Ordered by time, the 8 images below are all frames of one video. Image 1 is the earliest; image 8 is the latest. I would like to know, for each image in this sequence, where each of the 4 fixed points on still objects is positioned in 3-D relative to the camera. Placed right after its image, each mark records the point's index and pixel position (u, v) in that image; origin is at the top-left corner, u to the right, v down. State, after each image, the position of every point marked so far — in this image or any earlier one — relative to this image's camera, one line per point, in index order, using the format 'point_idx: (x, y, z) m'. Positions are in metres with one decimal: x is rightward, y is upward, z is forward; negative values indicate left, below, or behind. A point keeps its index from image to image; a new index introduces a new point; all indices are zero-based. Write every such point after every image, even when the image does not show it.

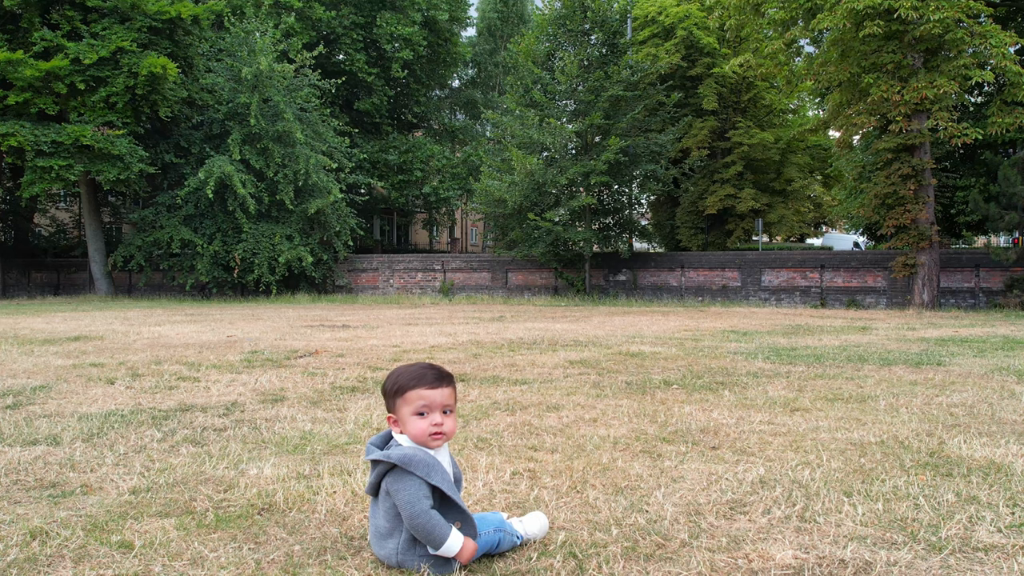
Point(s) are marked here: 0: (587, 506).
0: (+0.3, -0.8, +2.6) m
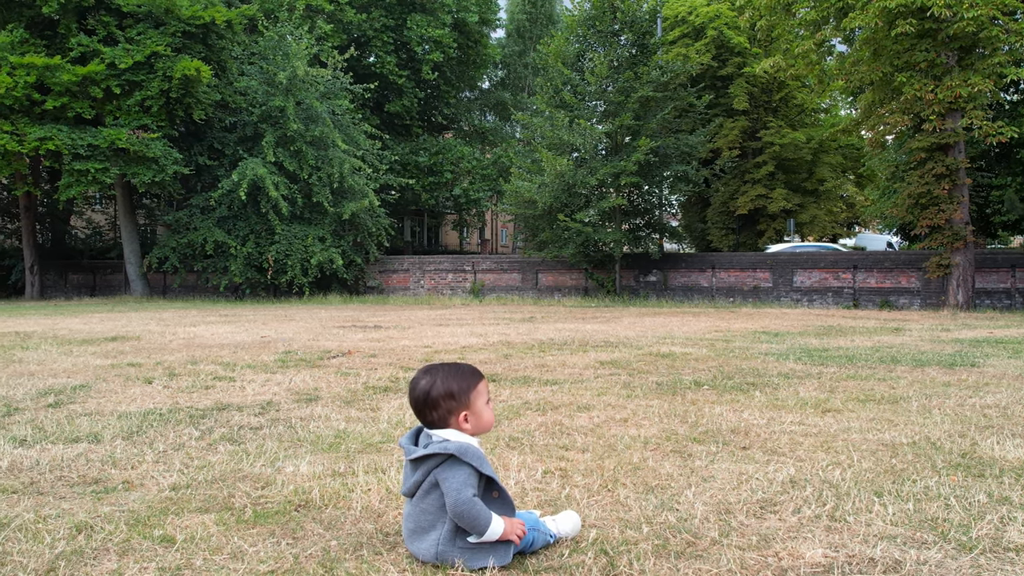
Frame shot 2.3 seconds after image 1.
0: (+0.4, -0.8, +2.6) m
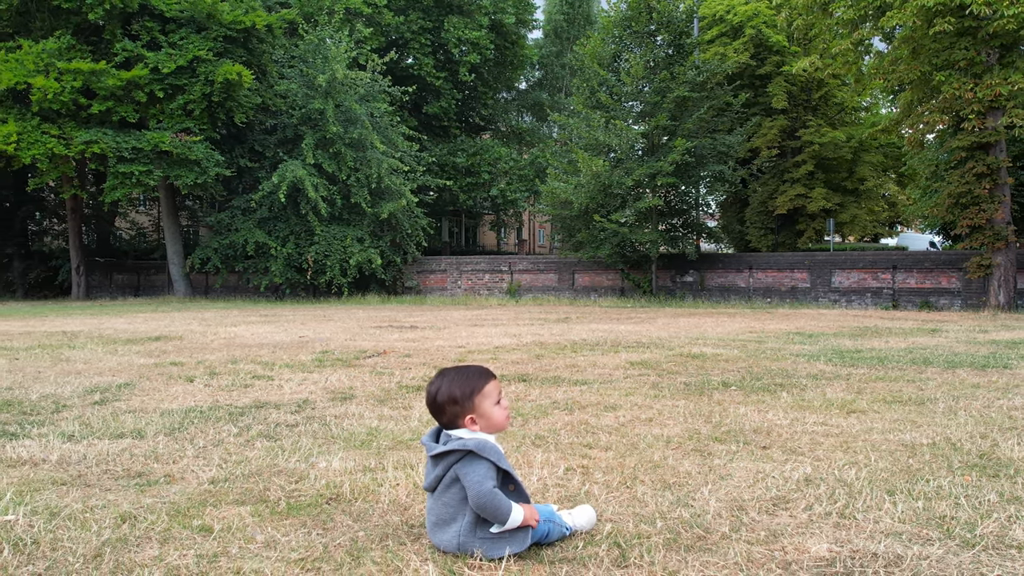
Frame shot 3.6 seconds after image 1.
0: (+0.5, -0.8, +2.7) m
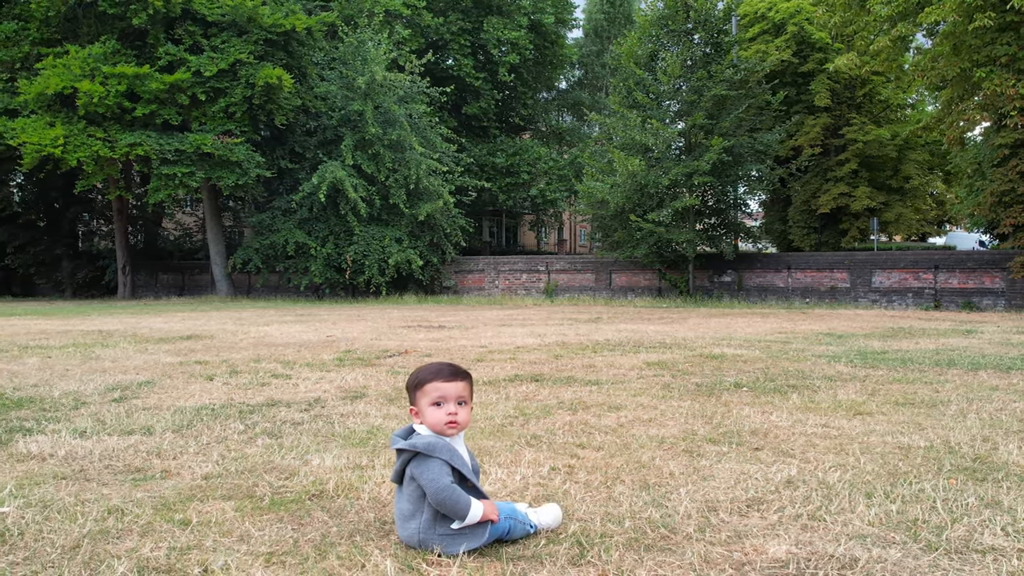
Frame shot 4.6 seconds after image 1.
0: (+0.4, -0.8, +2.7) m
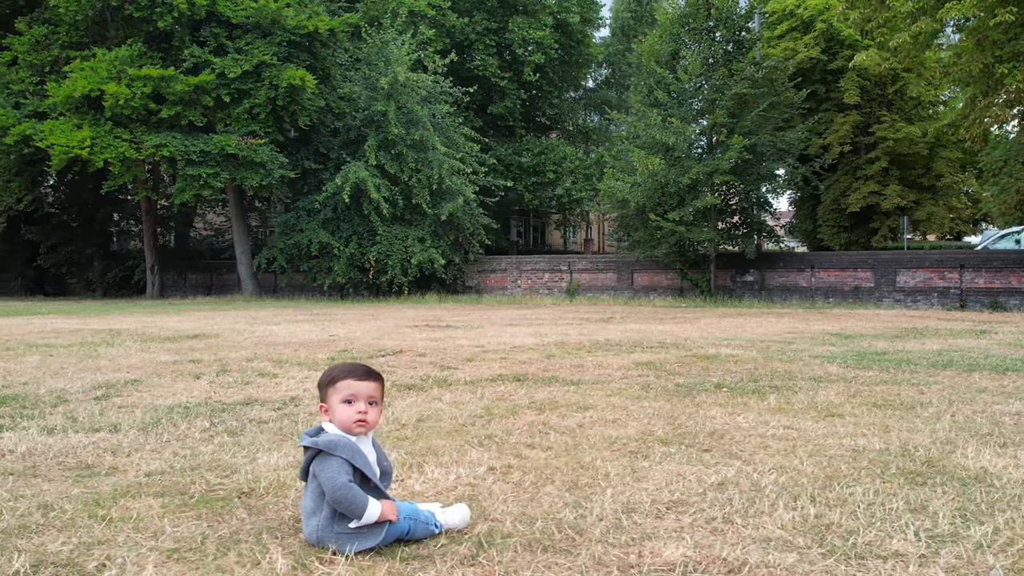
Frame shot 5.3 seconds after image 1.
0: (+0.1, -0.8, +2.7) m
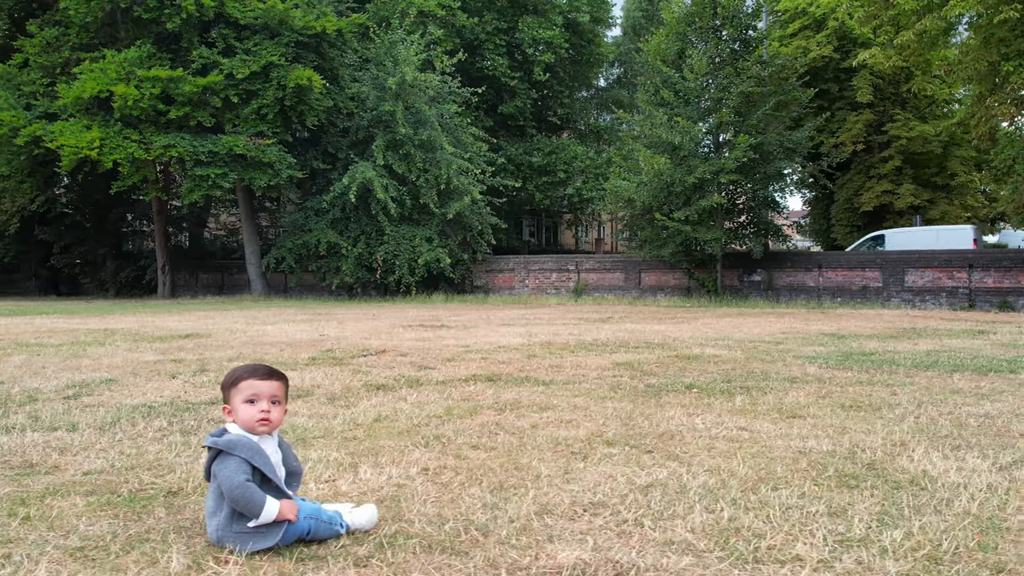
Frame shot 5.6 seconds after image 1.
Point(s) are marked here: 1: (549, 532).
0: (-0.2, -0.8, +2.7) m
1: (+0.1, -0.8, +2.3) m
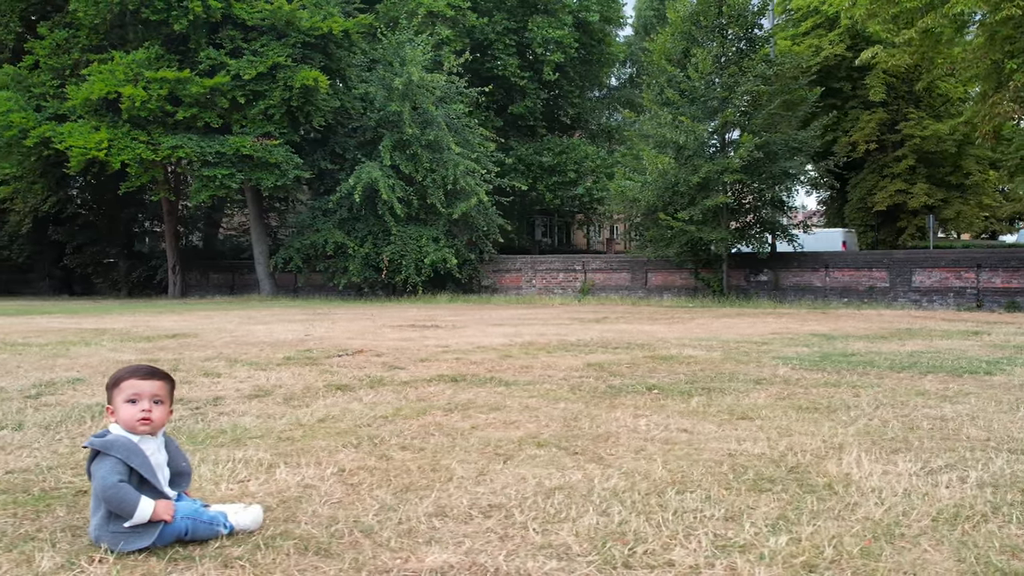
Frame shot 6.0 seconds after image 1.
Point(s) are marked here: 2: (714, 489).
0: (-0.6, -0.8, +2.7) m
1: (-0.2, -0.8, +2.3) m
2: (+0.8, -0.8, +2.7) m
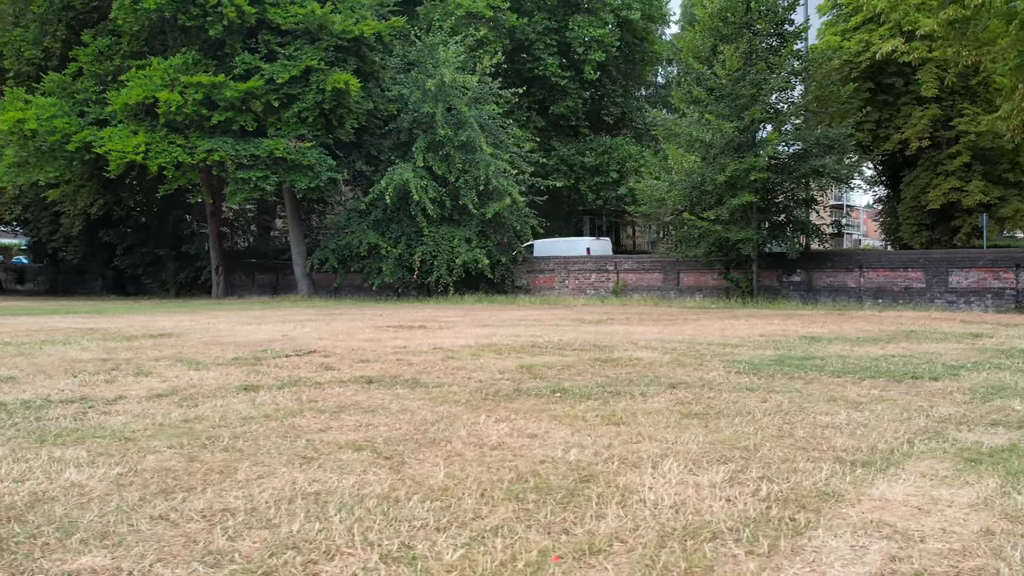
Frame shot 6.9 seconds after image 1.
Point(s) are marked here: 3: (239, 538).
0: (-1.6, -0.8, +2.6) m
1: (-1.2, -0.8, +2.2) m
2: (-0.2, -0.8, +2.7) m
3: (-0.8, -0.8, +2.2) m
